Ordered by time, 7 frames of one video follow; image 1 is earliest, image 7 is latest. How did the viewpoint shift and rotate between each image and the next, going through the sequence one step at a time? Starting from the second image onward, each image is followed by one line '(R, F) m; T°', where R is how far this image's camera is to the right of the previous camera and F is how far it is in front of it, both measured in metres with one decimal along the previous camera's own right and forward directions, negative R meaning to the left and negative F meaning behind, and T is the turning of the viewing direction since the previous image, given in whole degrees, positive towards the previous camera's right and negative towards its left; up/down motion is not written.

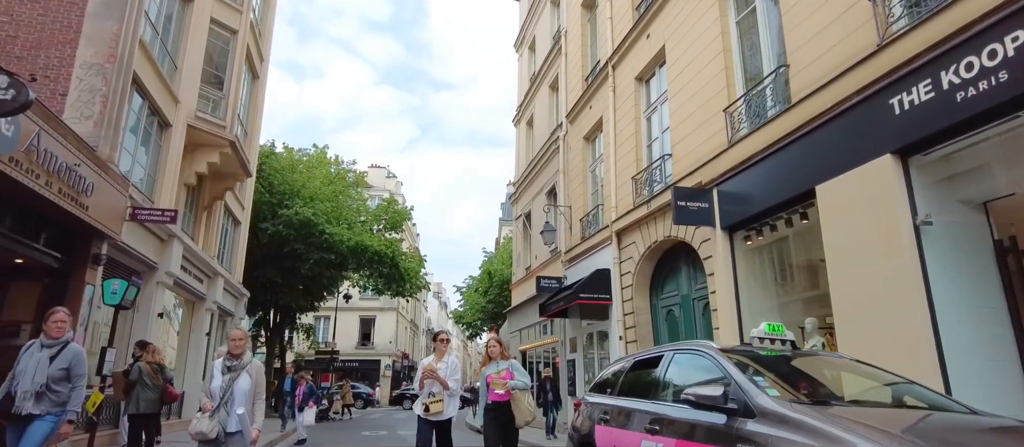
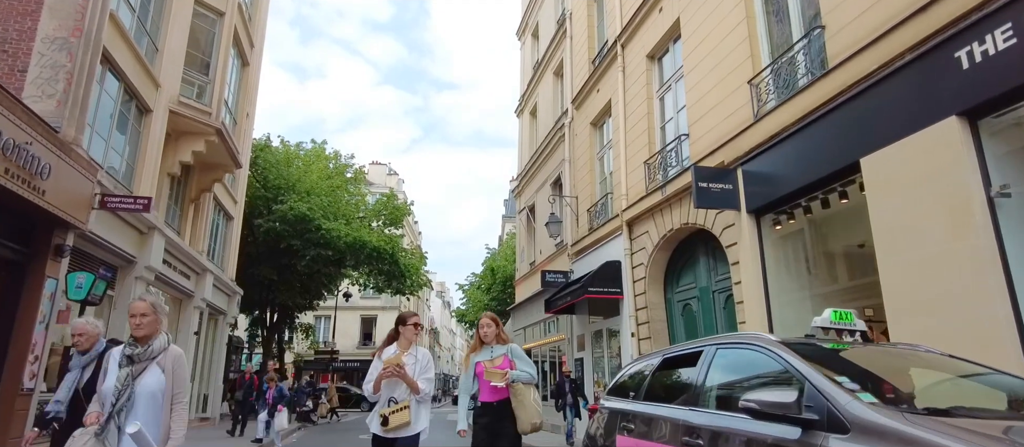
(0.0, +0.8) m; 0°
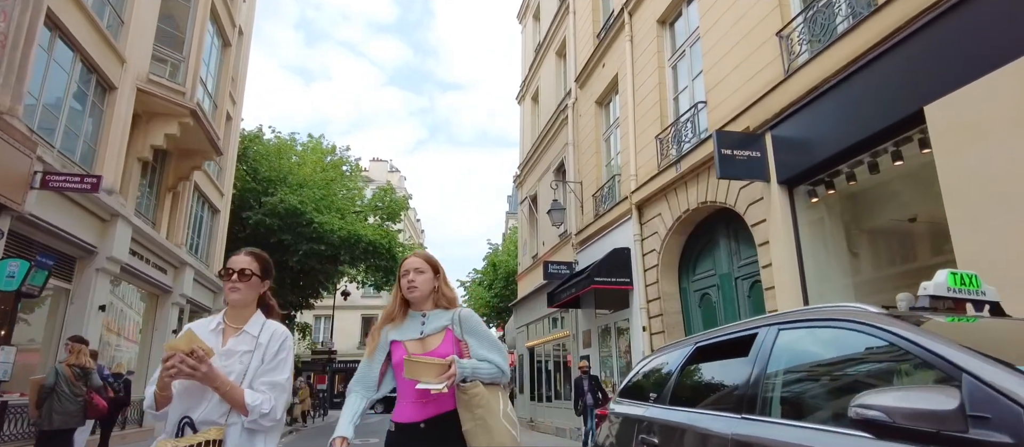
(+0.1, +1.1) m; -1°
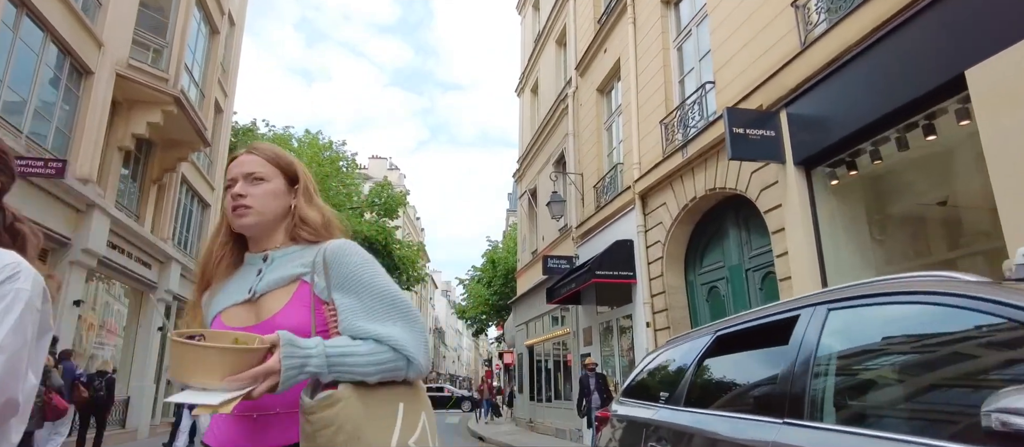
(+0.1, +0.5) m; 0°
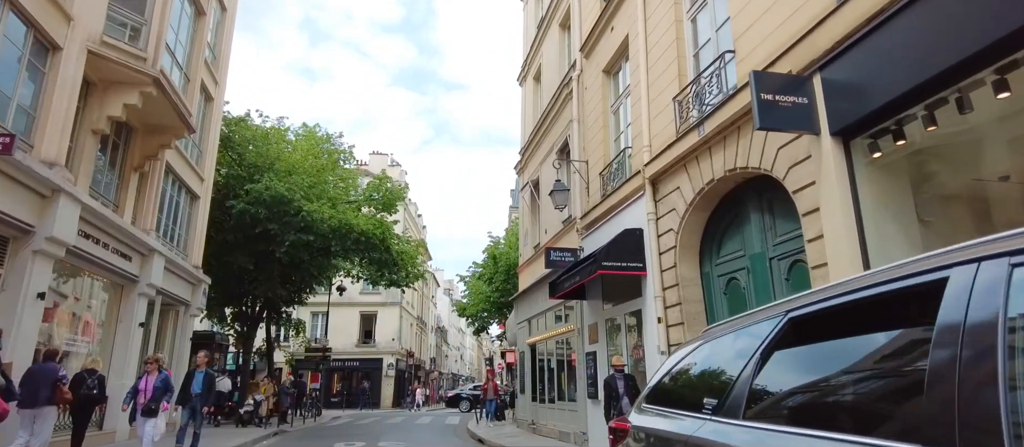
(+0.1, +0.8) m; 0°
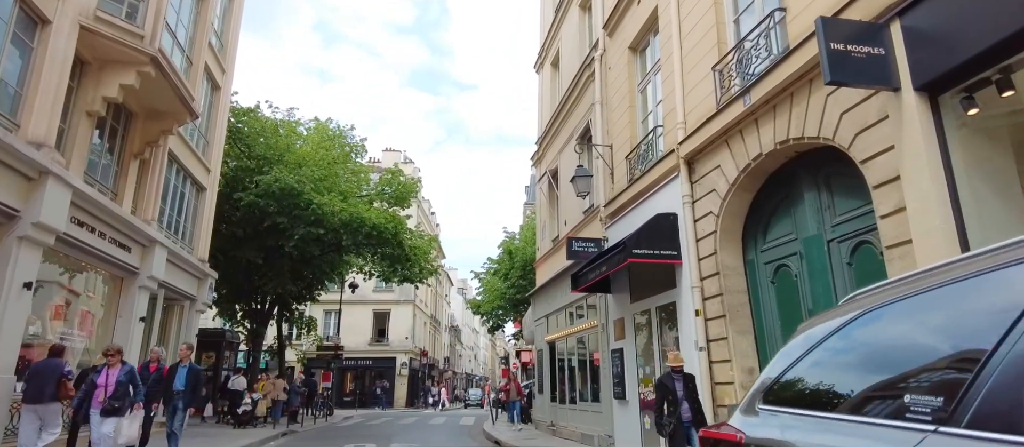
(-0.1, +0.8) m; -1°
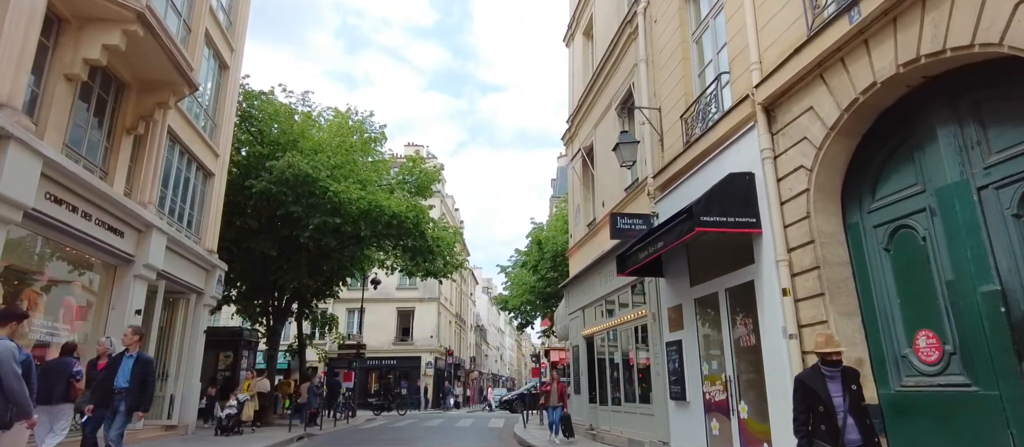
(-0.2, +1.5) m; -2°
